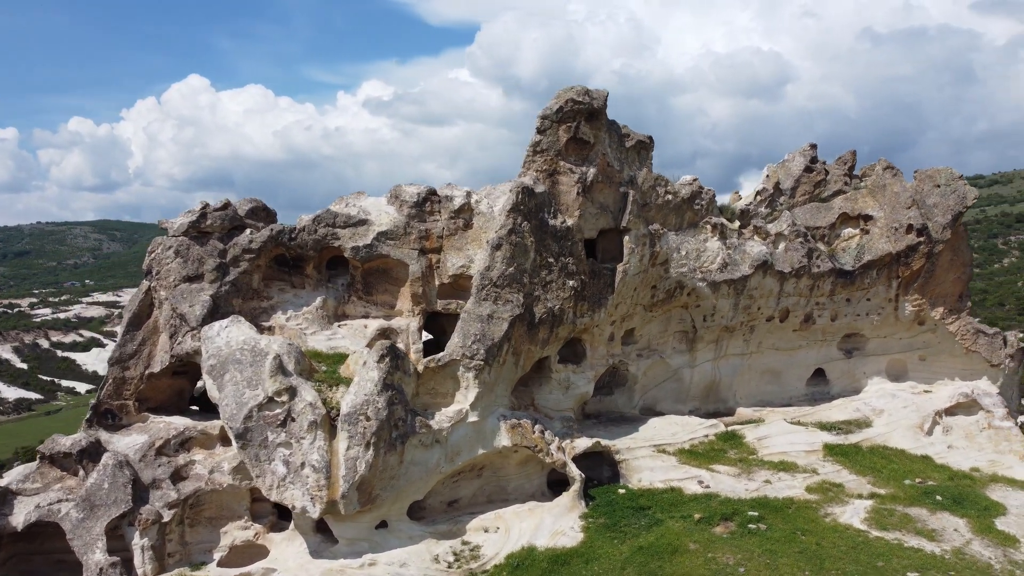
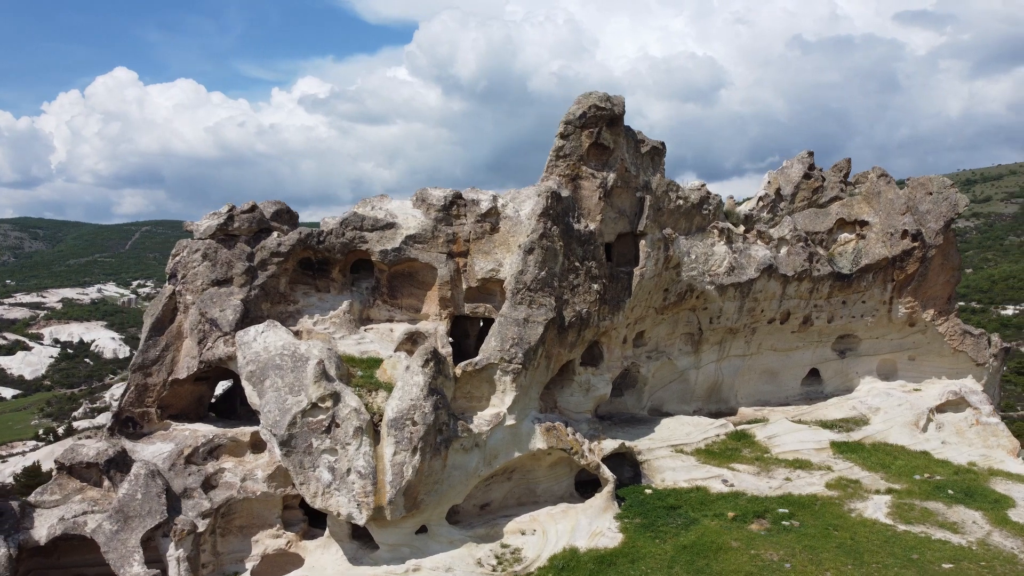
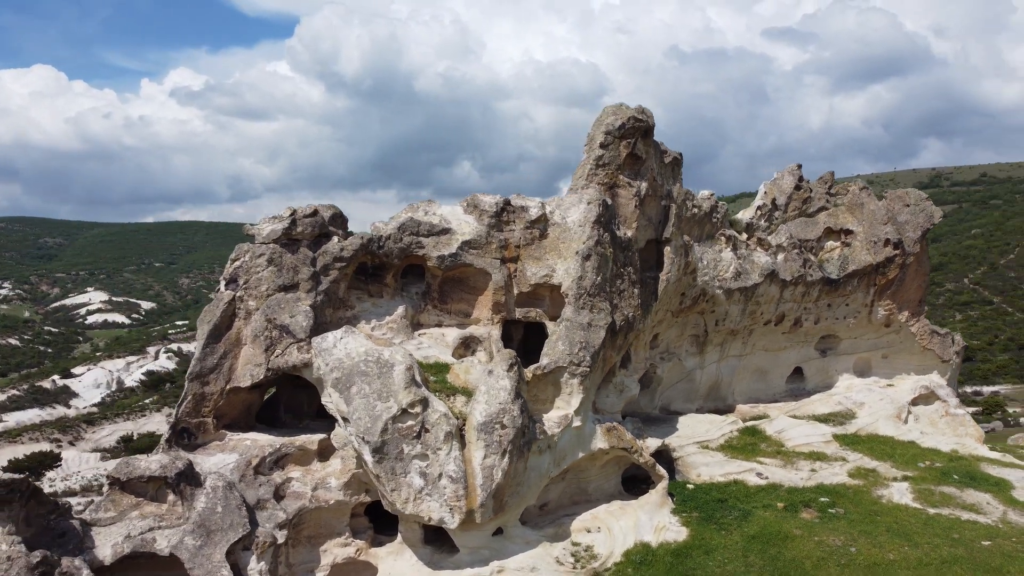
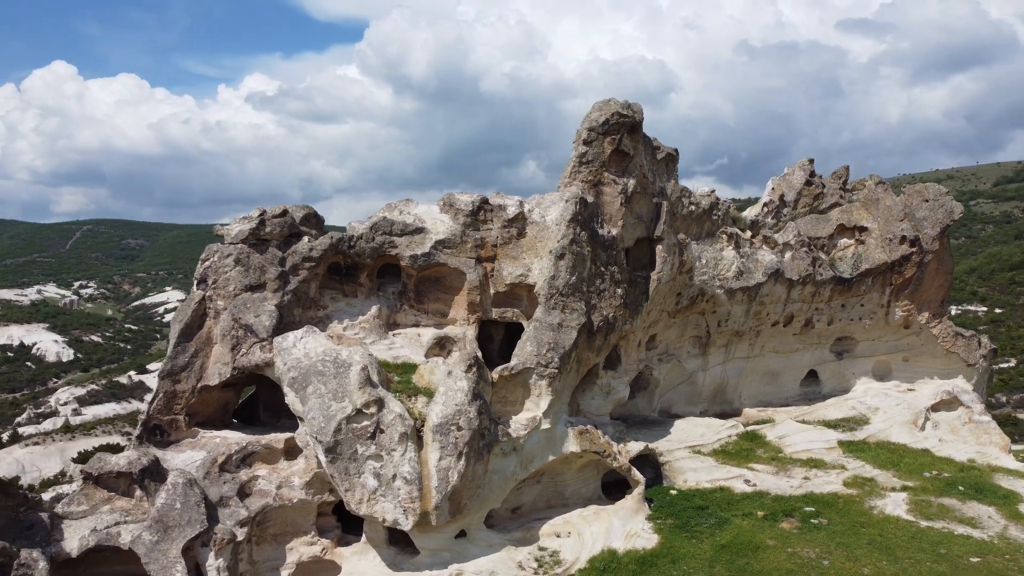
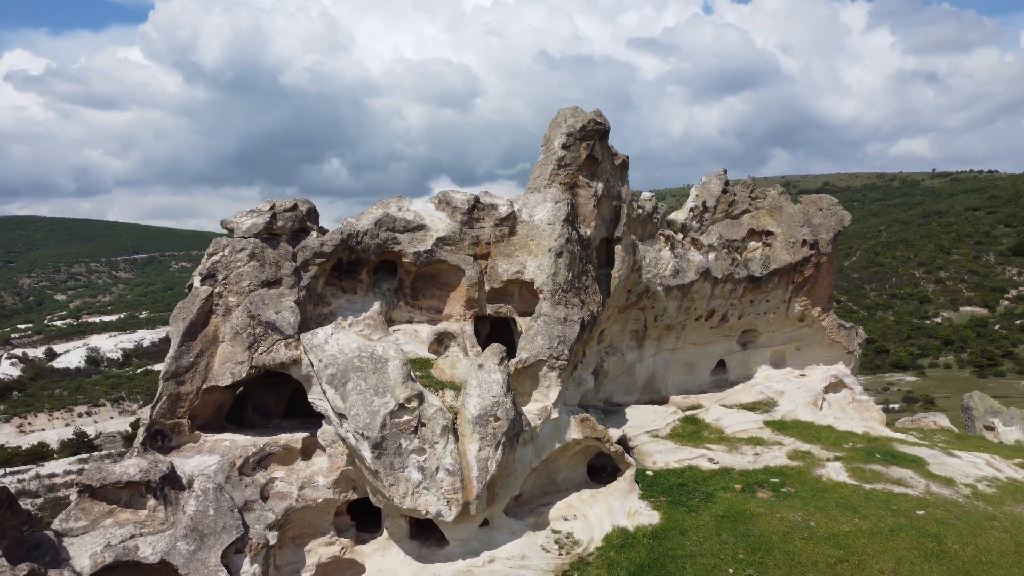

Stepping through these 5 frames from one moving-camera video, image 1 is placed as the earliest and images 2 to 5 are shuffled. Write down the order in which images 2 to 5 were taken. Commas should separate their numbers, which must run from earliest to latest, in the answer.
2, 4, 3, 5
